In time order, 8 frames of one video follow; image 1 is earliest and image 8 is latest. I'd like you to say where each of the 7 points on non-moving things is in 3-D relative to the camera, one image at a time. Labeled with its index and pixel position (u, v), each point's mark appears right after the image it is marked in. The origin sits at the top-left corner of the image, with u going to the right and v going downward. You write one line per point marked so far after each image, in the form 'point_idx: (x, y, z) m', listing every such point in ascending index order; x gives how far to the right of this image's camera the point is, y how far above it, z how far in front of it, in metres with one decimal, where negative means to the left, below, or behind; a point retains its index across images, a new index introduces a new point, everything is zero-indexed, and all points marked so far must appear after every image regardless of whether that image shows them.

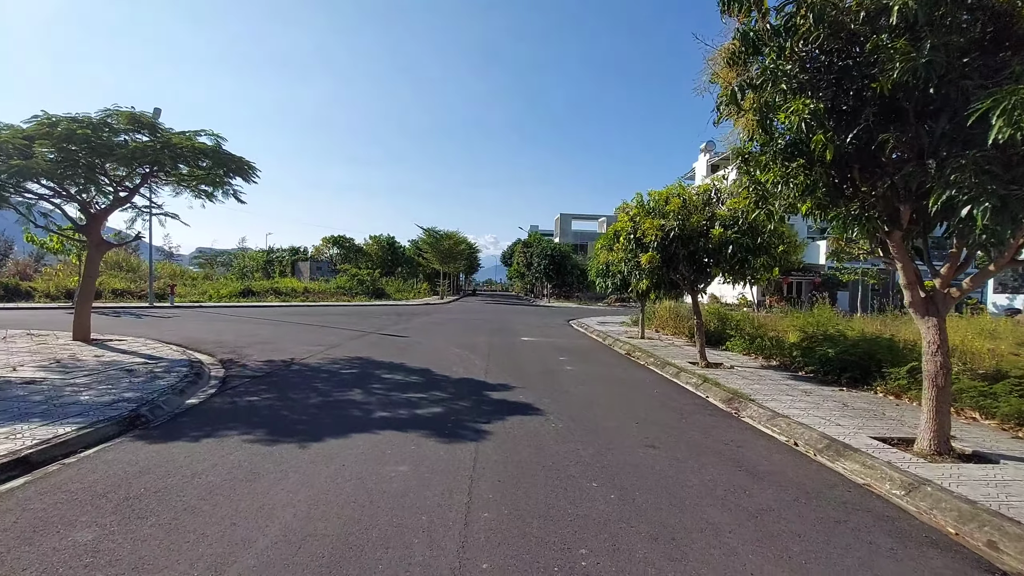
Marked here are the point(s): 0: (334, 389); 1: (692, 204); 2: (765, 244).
0: (-2.6, -1.5, +7.4) m
1: (+3.6, +1.7, +10.3) m
2: (+4.9, +0.9, +9.9) m
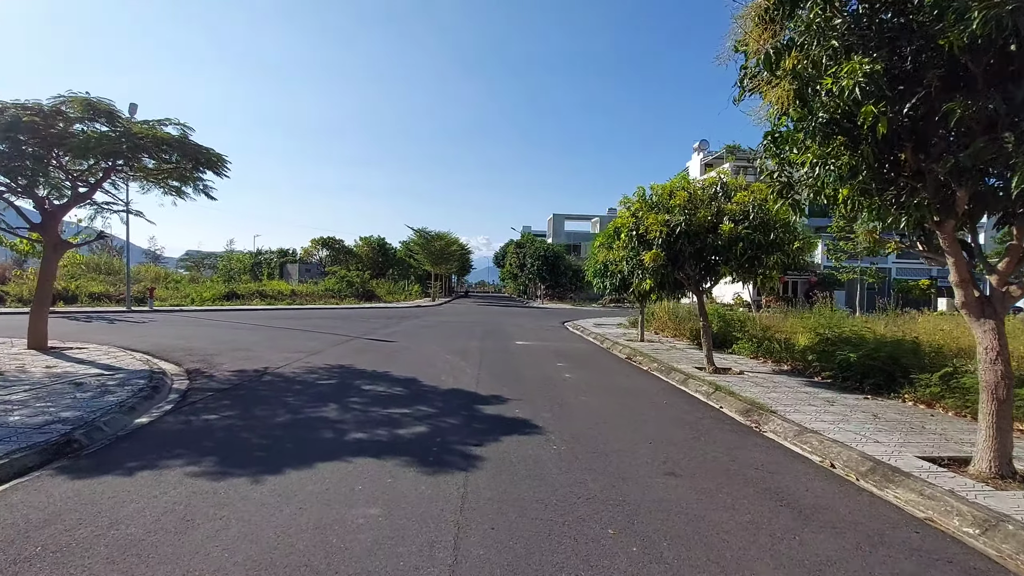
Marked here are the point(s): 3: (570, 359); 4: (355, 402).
0: (-2.6, -1.5, +6.6) m
1: (+3.5, +1.7, +9.6) m
2: (+4.8, +0.9, +9.2) m
3: (+1.3, -1.6, +11.2) m
4: (-2.0, -1.5, +6.7) m
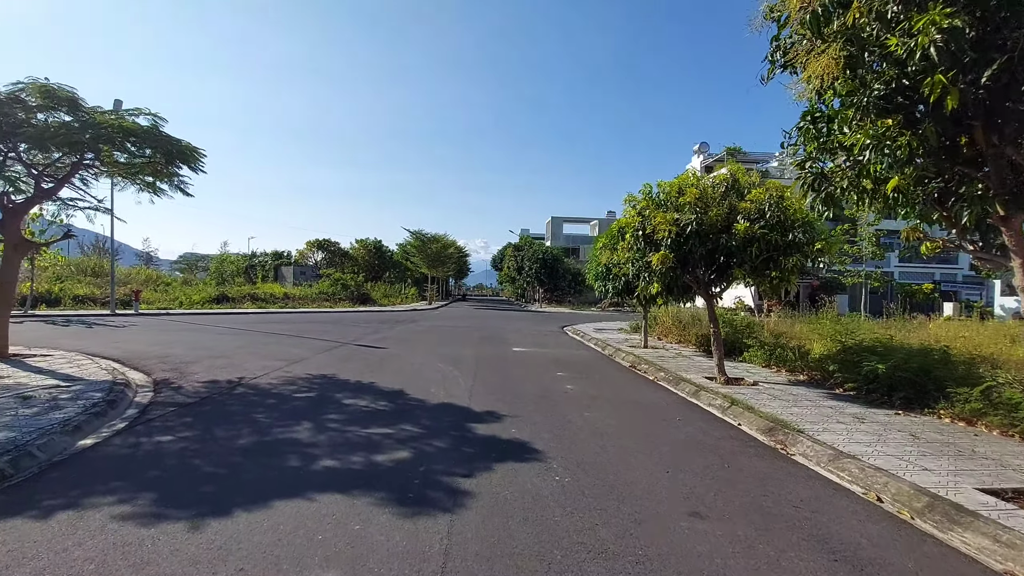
0: (-2.7, -1.5, +5.8) m
1: (+3.4, +1.6, +8.9) m
2: (+4.7, +0.8, +8.5) m
3: (+1.2, -1.6, +10.5) m
4: (-2.1, -1.5, +5.9) m
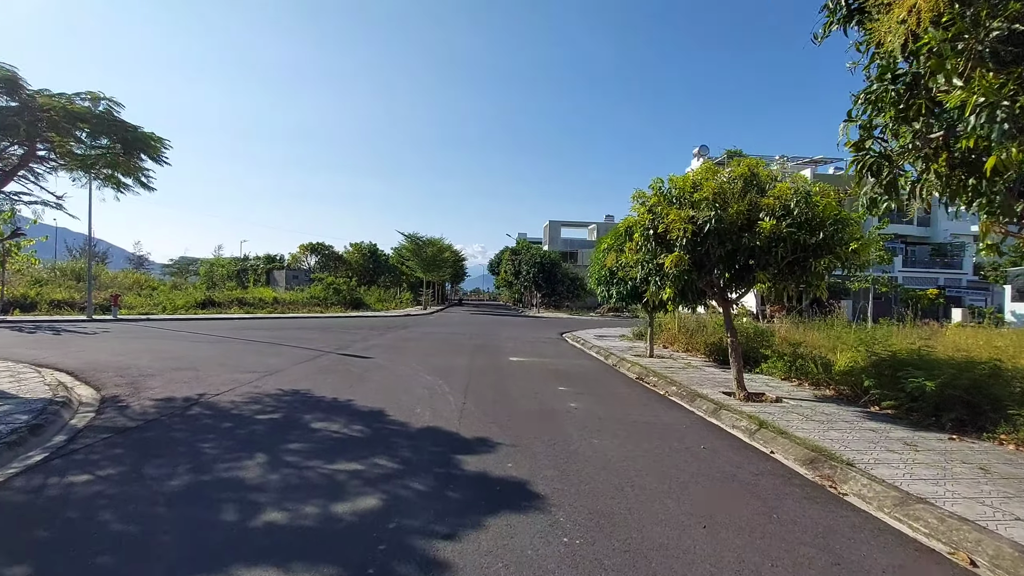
0: (-2.7, -1.6, +4.9) m
1: (+3.4, +1.6, +8.0) m
2: (+4.6, +0.7, +7.6) m
3: (+1.1, -1.7, +9.5) m
4: (-2.1, -1.6, +5.0) m
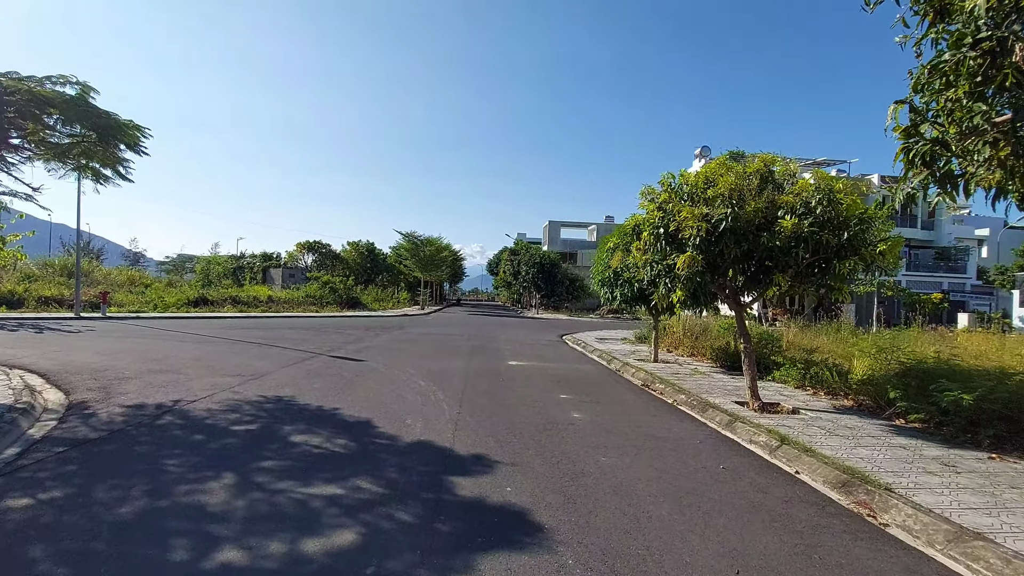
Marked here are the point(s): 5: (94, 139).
0: (-2.7, -1.6, +4.3) m
1: (+3.4, +1.5, +7.5) m
2: (+4.7, +0.7, +7.1) m
3: (+1.1, -1.8, +9.0) m
4: (-2.1, -1.6, +4.4) m
5: (-6.3, +2.2, +7.7) m
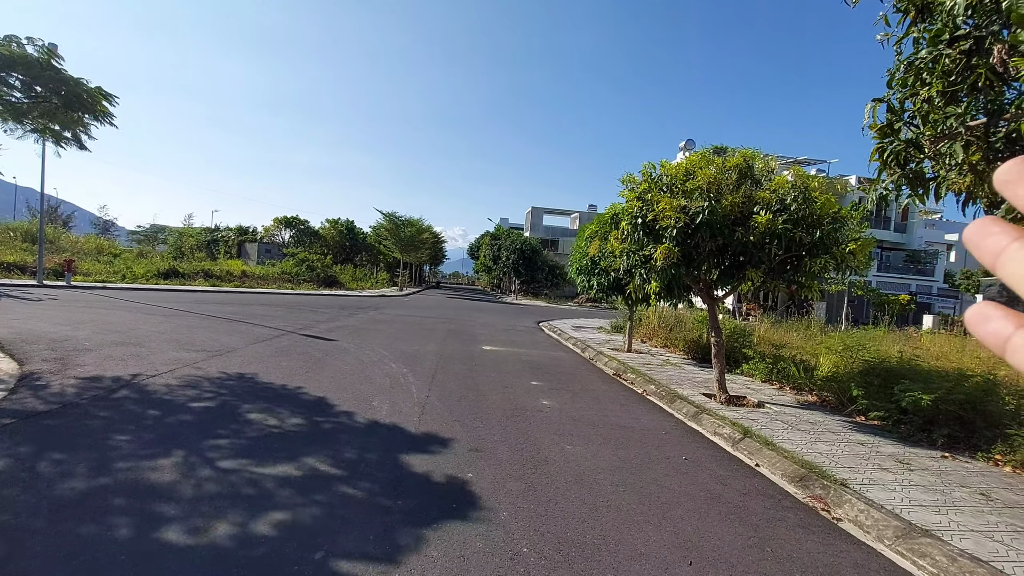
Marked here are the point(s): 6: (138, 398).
0: (-3.0, -1.3, +4.2) m
1: (+3.1, +1.6, +7.5) m
2: (+4.3, +0.7, +7.1) m
3: (+0.6, -1.5, +9.0) m
4: (-2.5, -1.3, +4.3) m
5: (-6.6, +2.7, +7.3) m
6: (-4.1, -1.2, +5.7) m
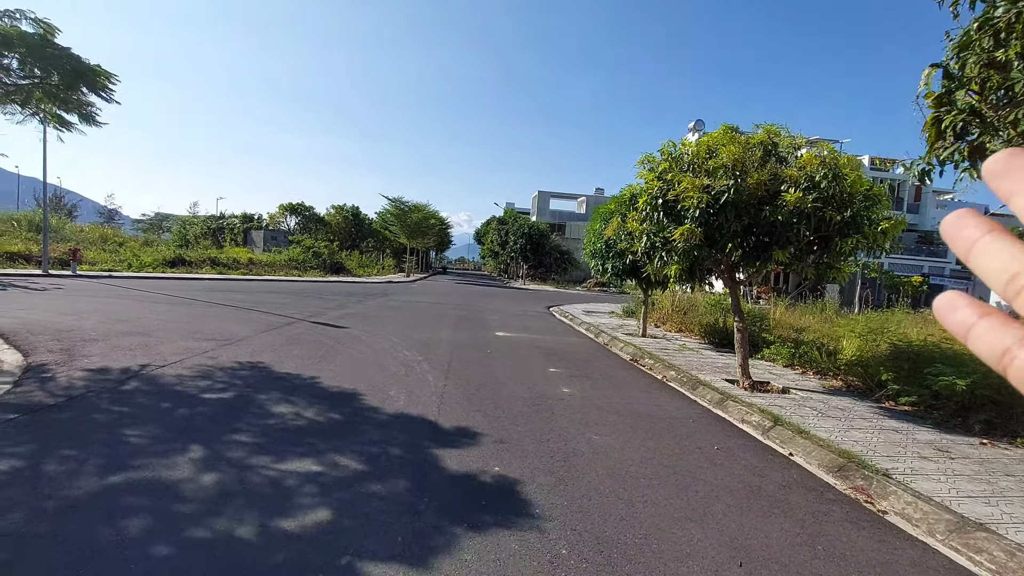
0: (-2.8, -1.2, +4.0) m
1: (+3.3, +1.8, +7.2) m
2: (+4.6, +0.9, +6.8) m
3: (+0.9, -1.3, +8.8) m
4: (-2.2, -1.2, +4.2) m
5: (-6.4, +2.9, +7.1) m
6: (-3.9, -1.1, +5.5) m
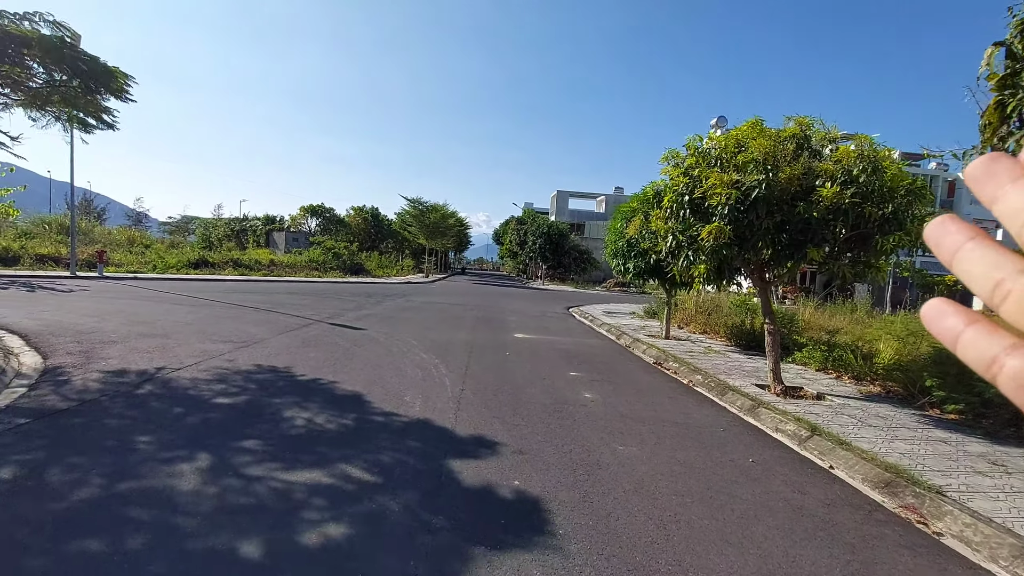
0: (-2.7, -1.3, +3.9) m
1: (+3.6, +1.8, +6.8) m
2: (+4.8, +0.9, +6.4) m
3: (+1.2, -1.3, +8.6) m
4: (-2.1, -1.3, +4.0) m
5: (-6.1, +2.8, +7.1) m
6: (-3.7, -1.1, +5.4) m
